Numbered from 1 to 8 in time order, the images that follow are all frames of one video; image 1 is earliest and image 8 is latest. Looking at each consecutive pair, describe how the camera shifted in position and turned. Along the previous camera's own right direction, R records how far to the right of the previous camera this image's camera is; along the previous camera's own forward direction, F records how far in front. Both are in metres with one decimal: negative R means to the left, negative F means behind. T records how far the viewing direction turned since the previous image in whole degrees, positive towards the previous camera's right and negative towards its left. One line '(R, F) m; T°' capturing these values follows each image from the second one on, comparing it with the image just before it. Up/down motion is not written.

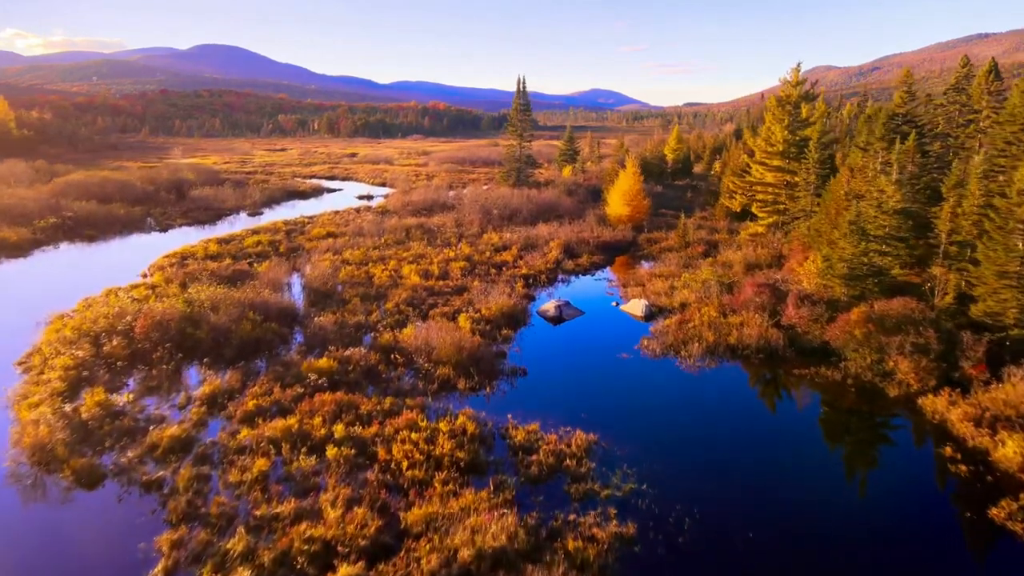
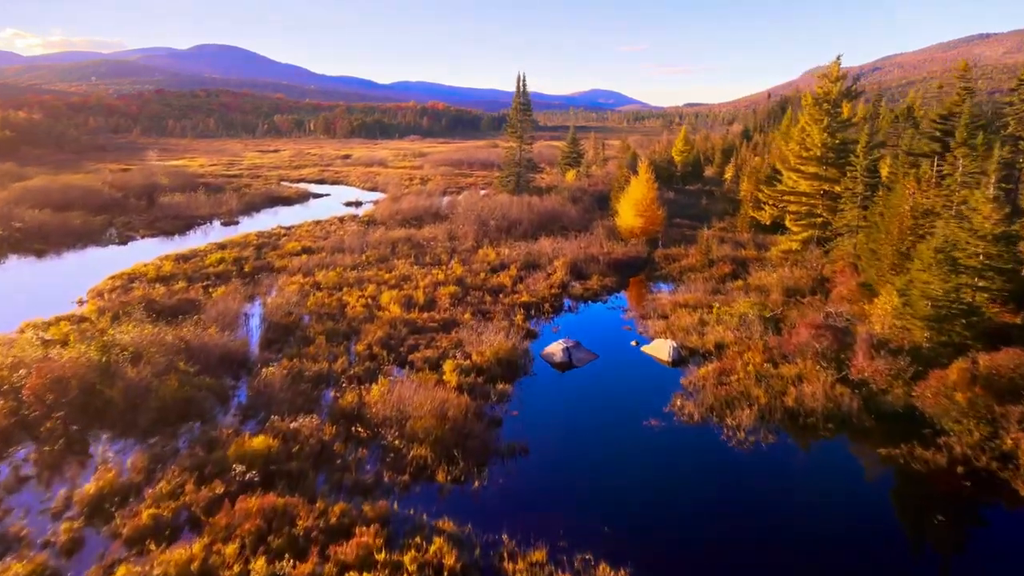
(0.0, +3.5) m; 0°
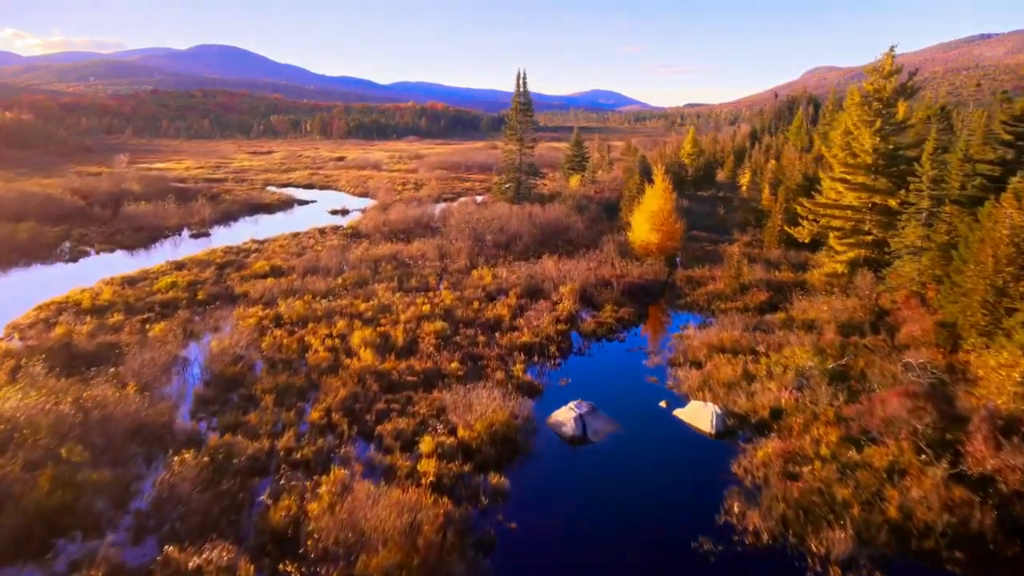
(0.0, +3.5) m; 0°
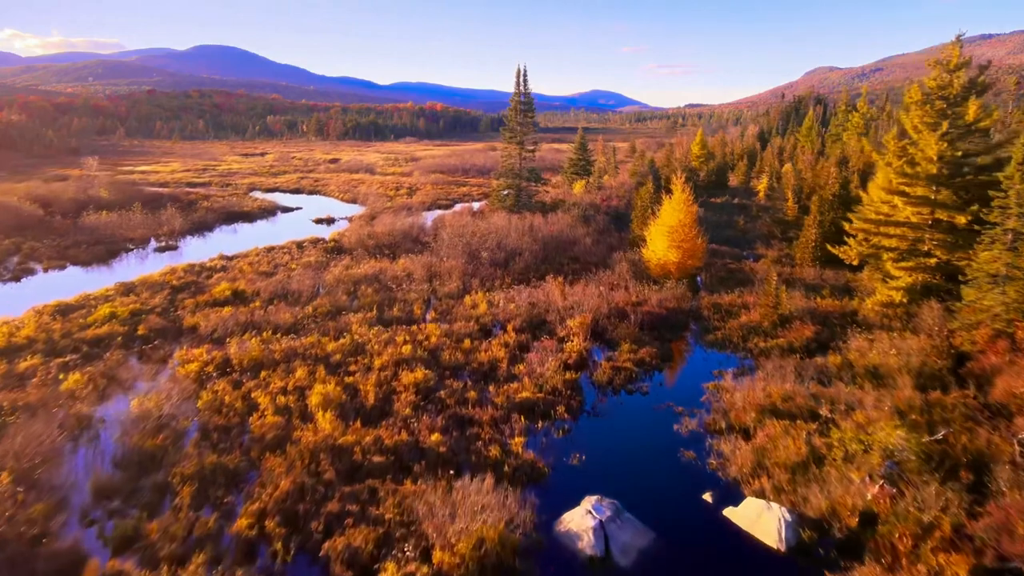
(0.0, +3.2) m; 0°
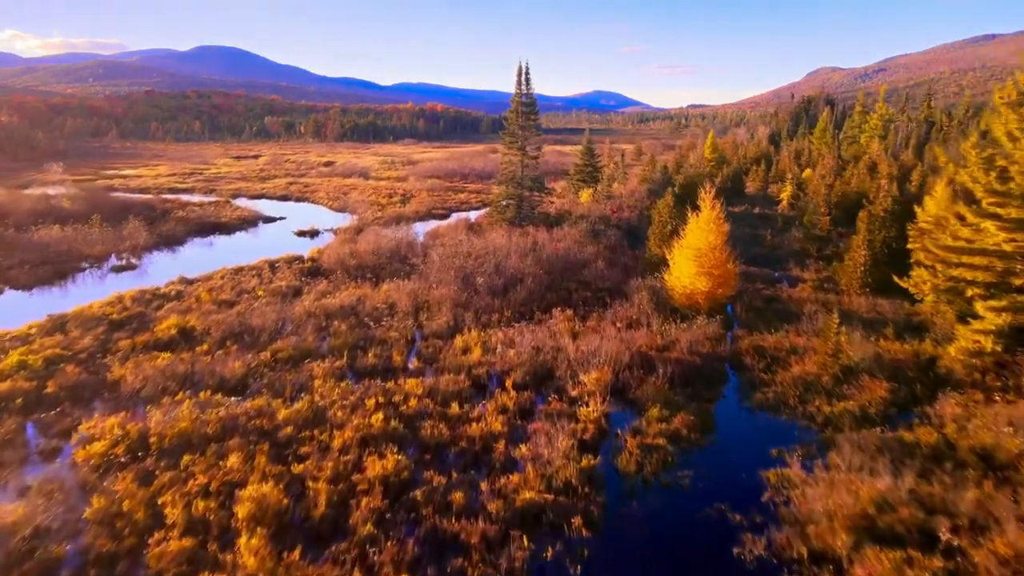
(0.0, +3.4) m; 0°
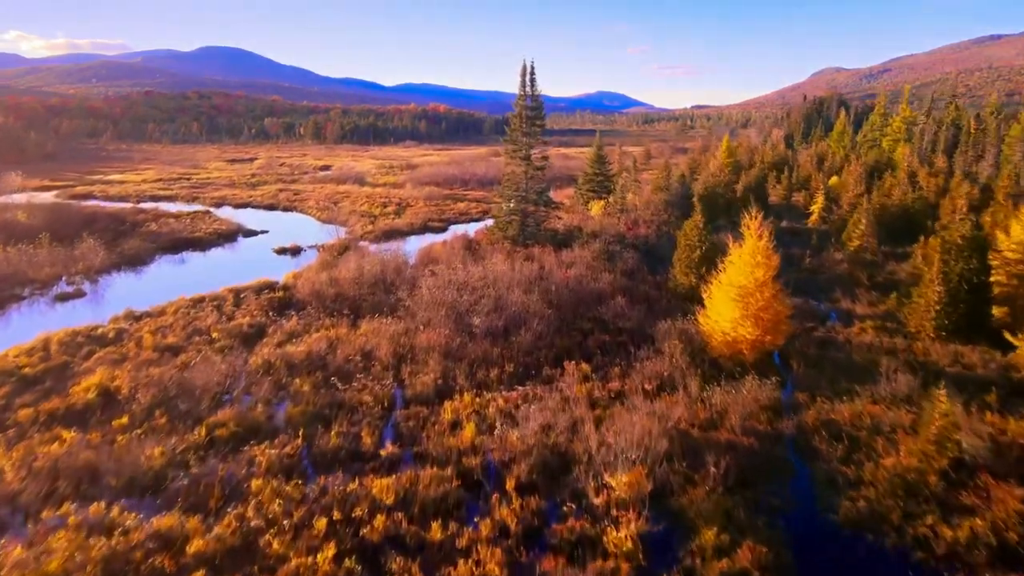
(0.0, +3.5) m; 0°
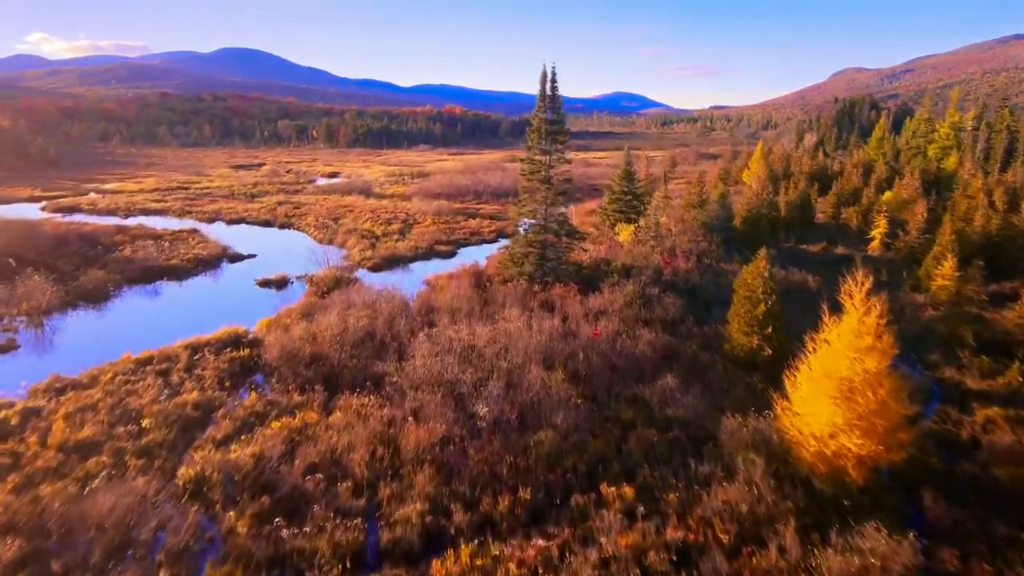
(0.0, +4.2) m; -1°
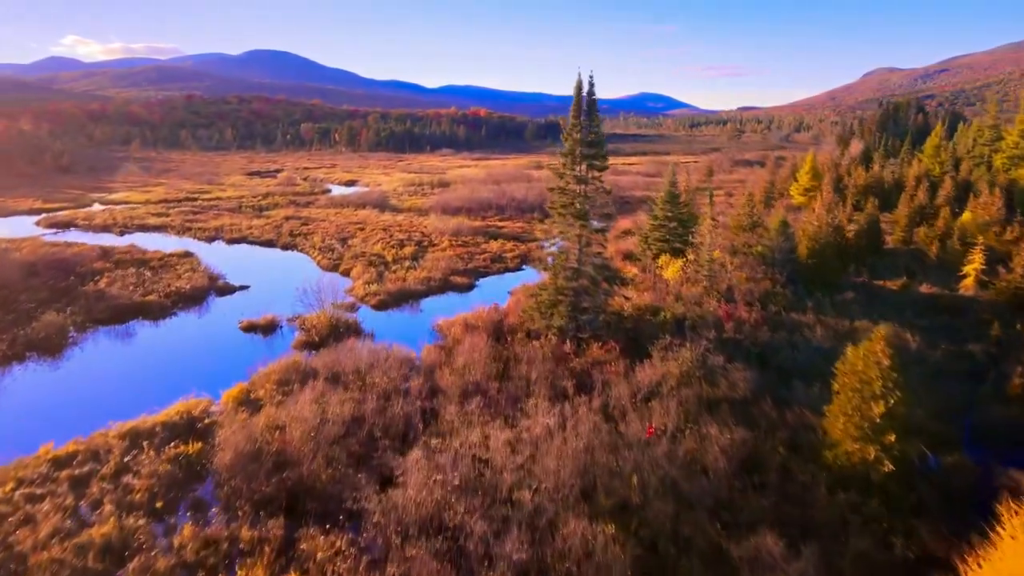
(-0.1, +4.3) m; -2°
